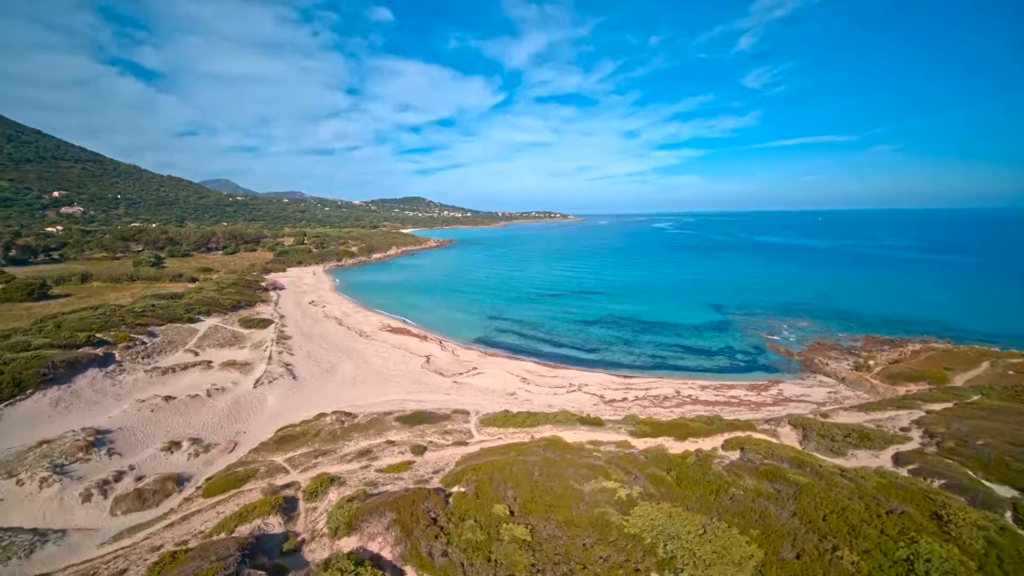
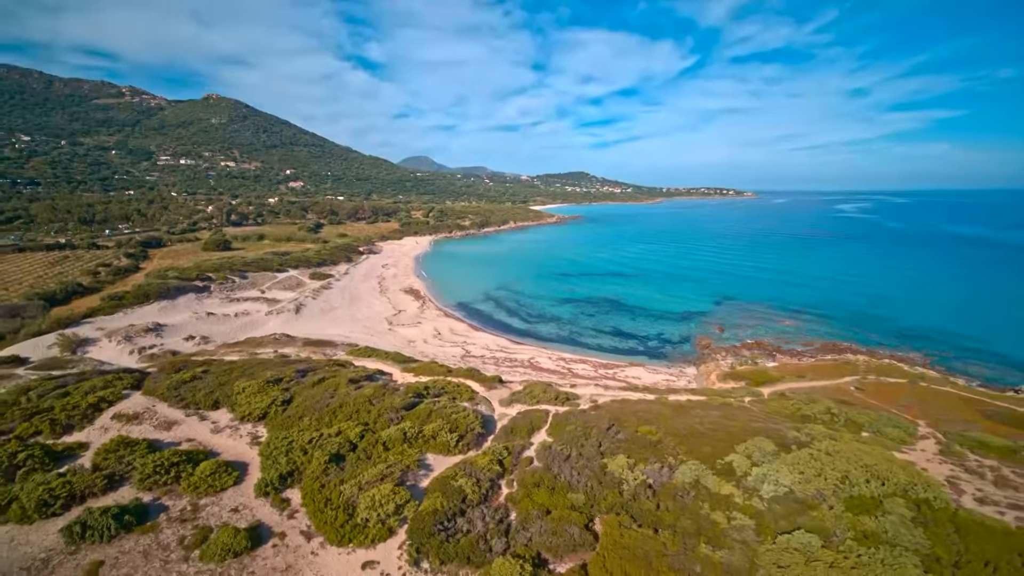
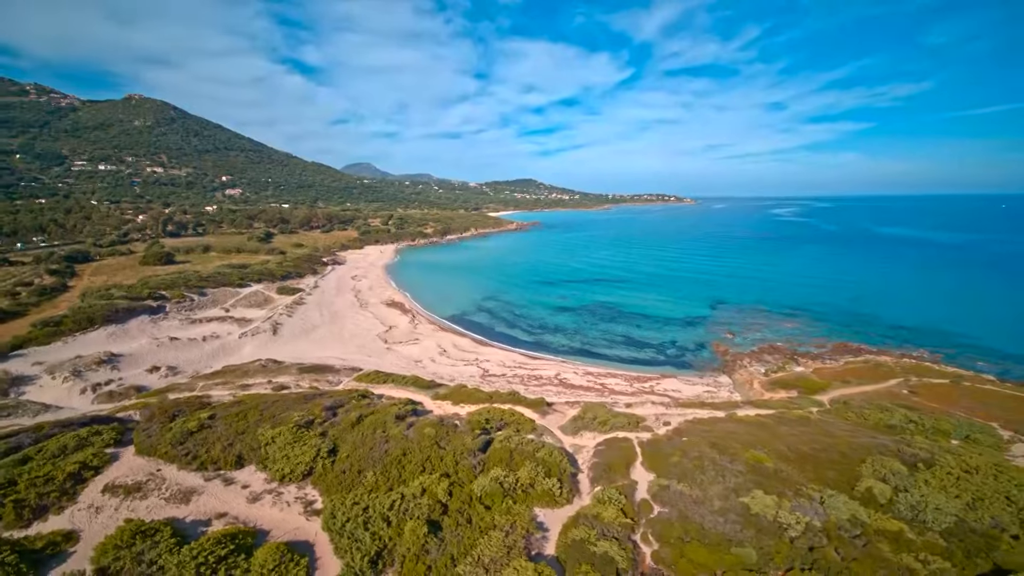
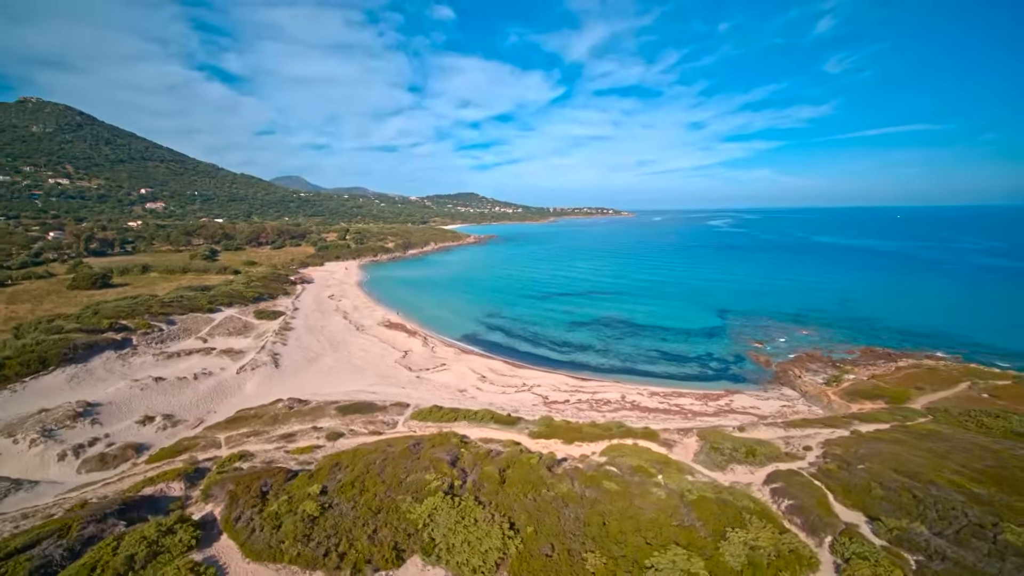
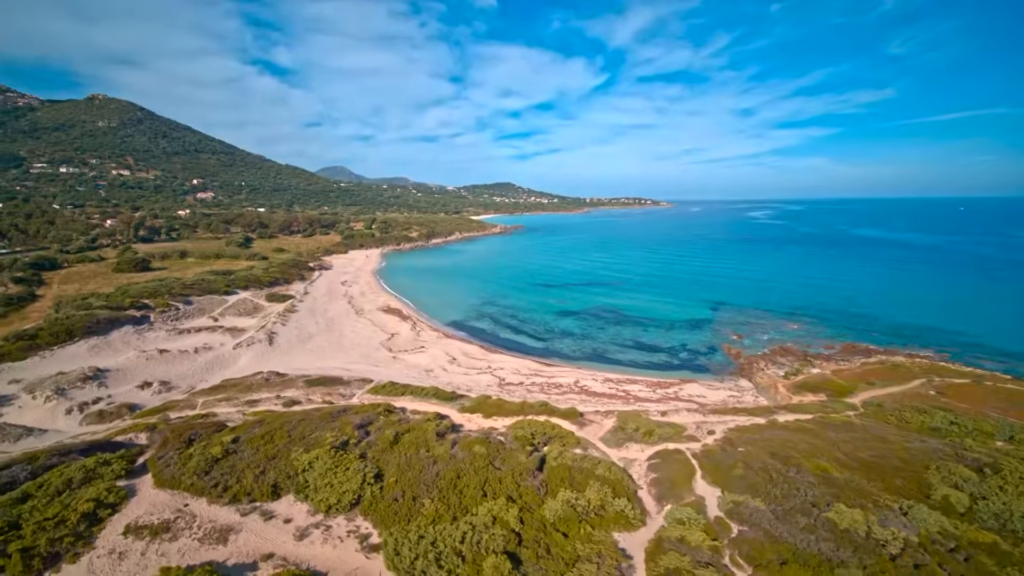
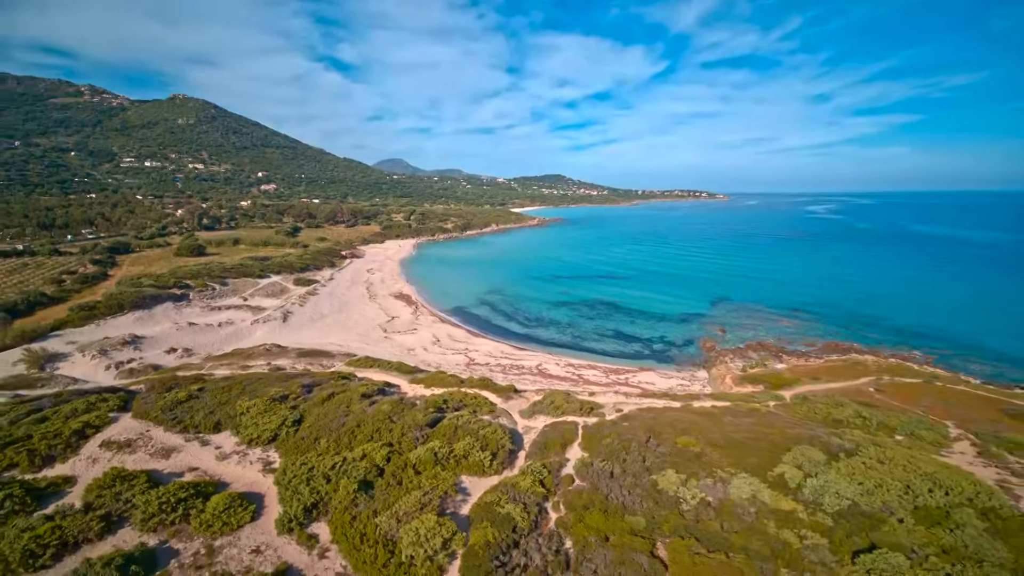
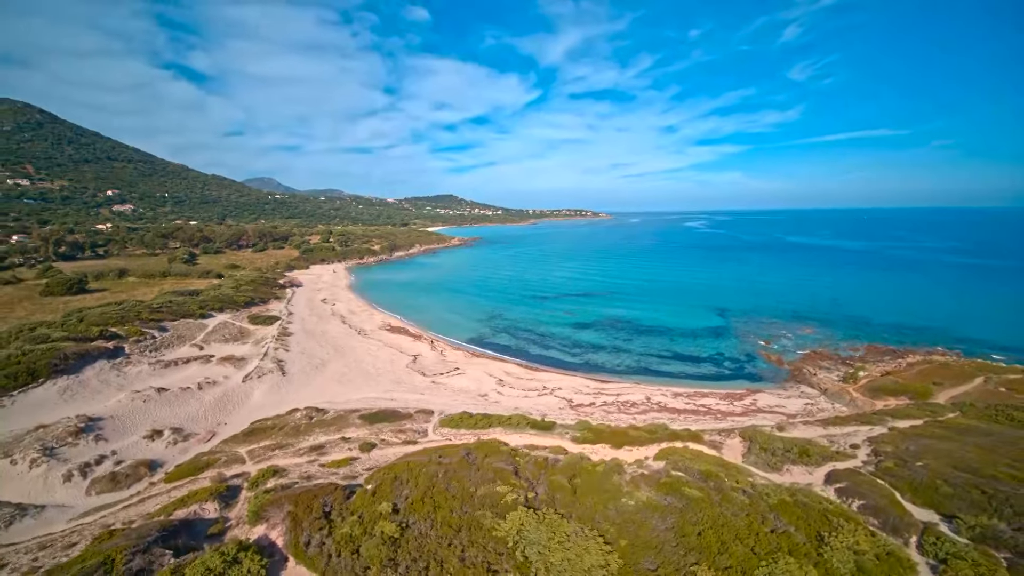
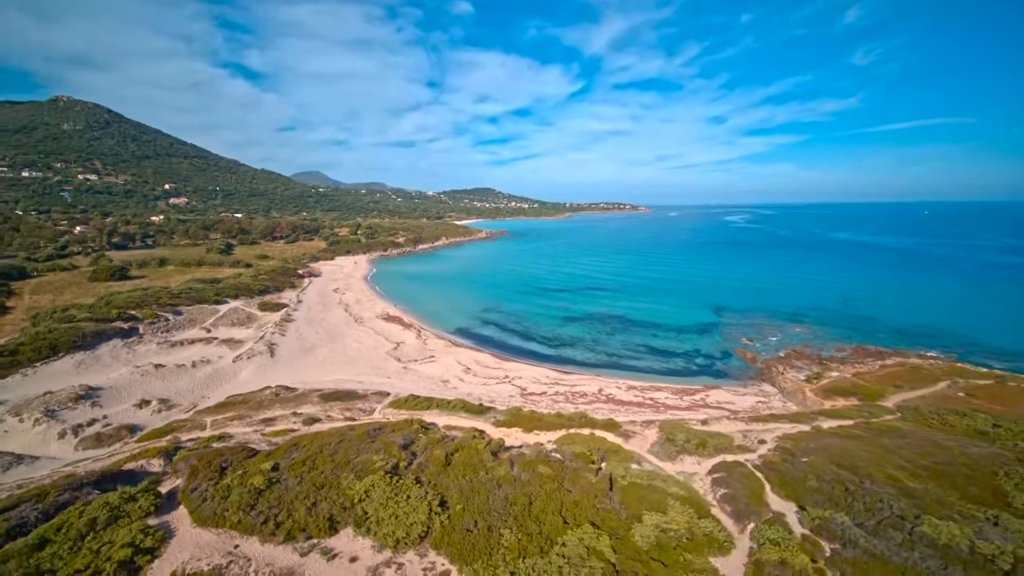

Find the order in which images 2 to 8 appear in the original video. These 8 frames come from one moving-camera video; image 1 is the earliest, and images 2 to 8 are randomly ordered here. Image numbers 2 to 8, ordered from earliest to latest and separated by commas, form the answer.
7, 4, 8, 5, 3, 6, 2
